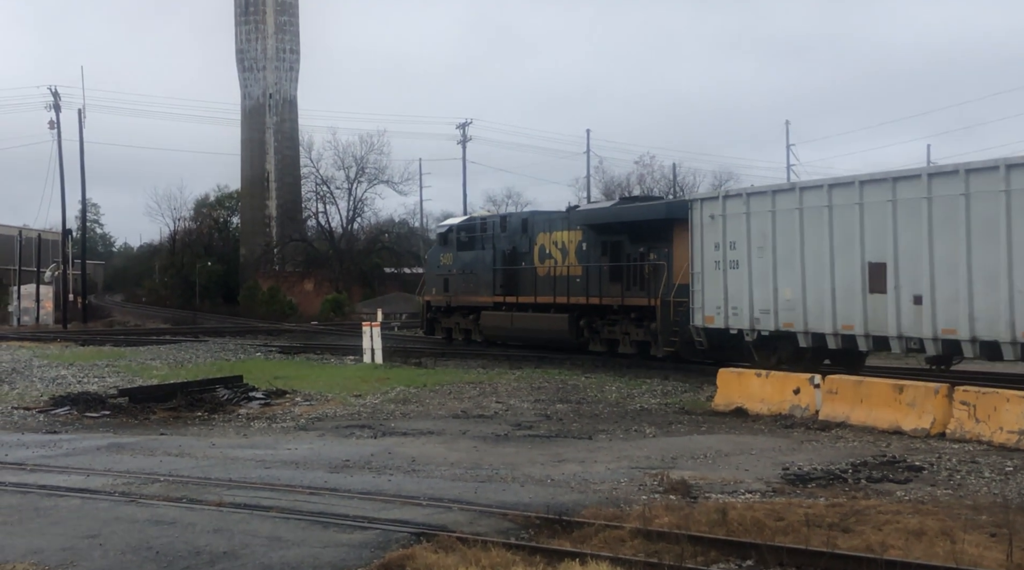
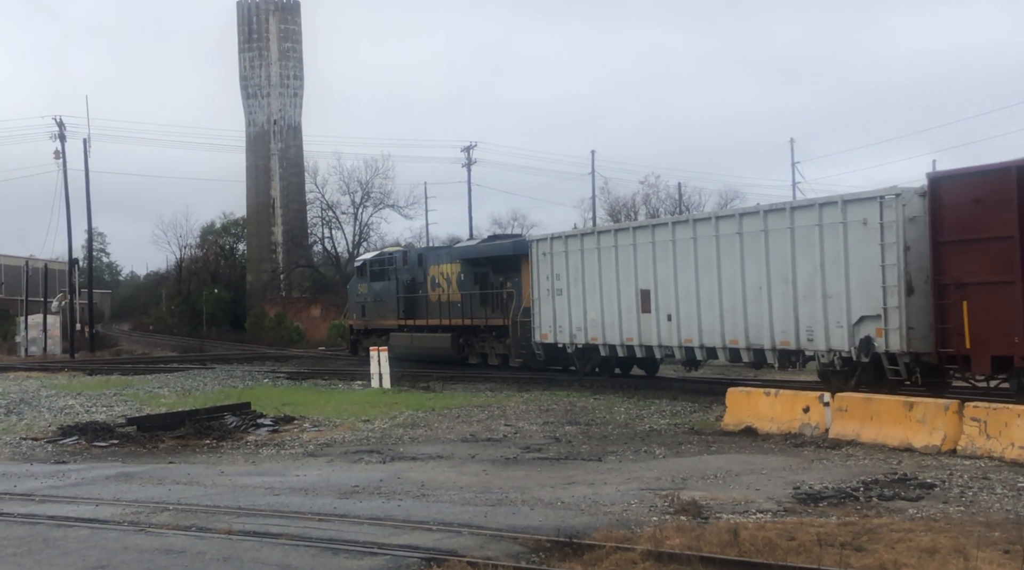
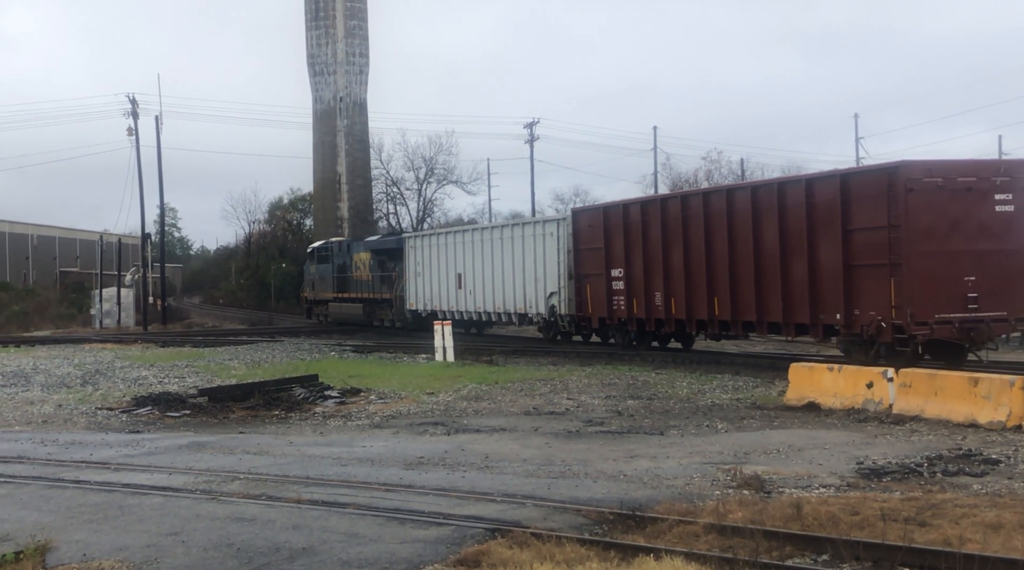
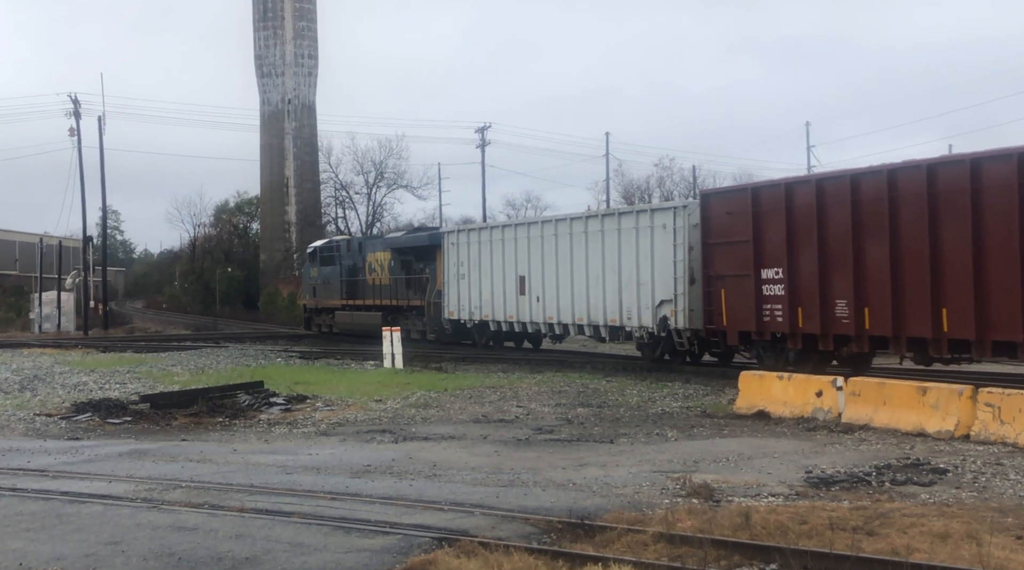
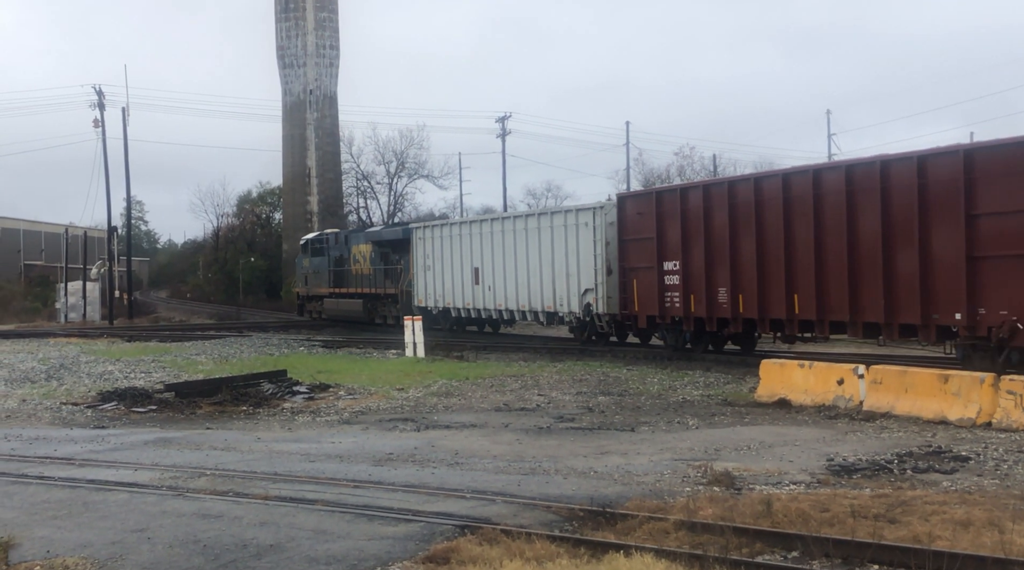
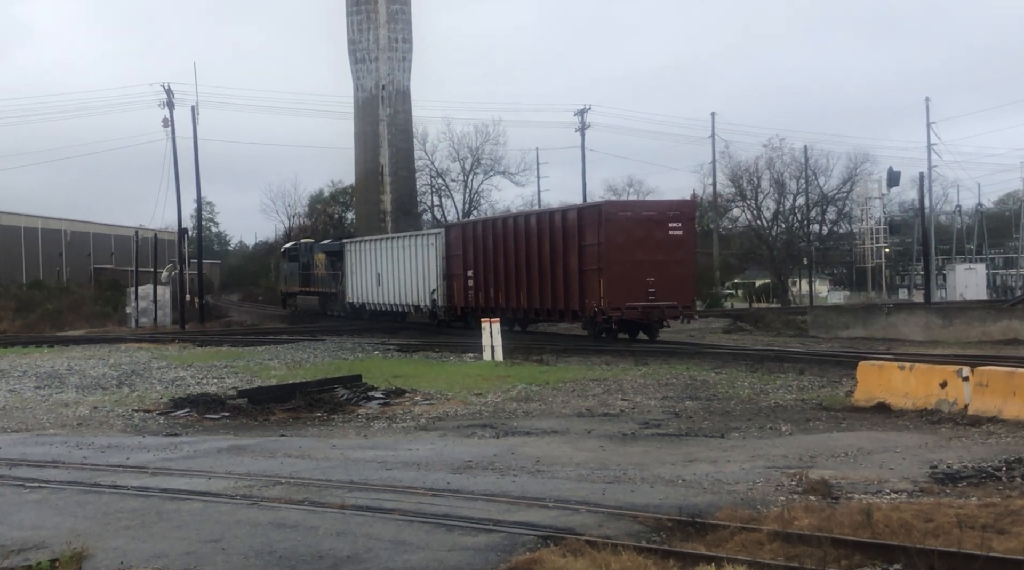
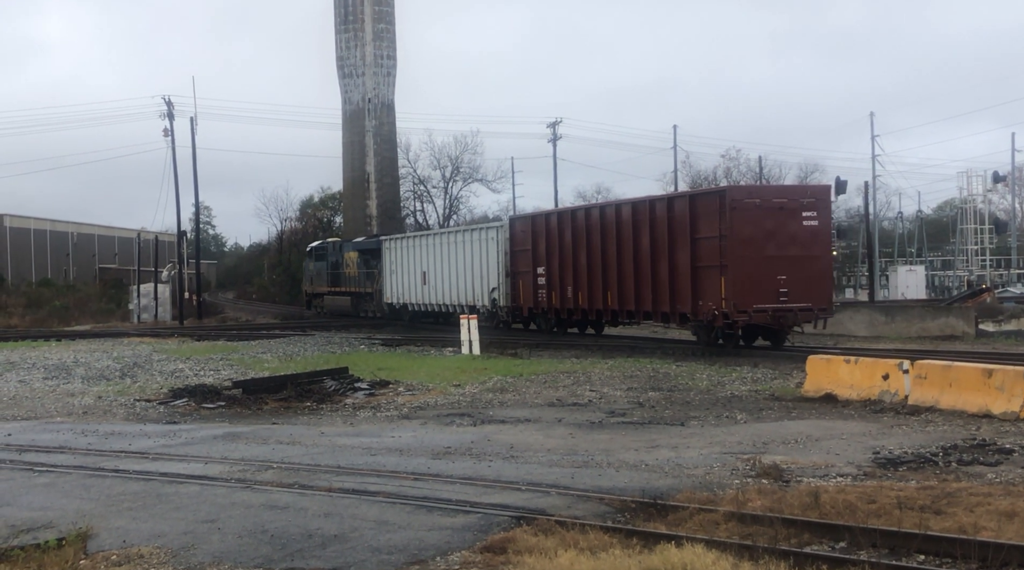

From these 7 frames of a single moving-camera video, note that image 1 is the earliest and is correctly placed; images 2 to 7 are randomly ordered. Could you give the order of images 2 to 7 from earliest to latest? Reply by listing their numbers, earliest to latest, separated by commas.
2, 4, 5, 3, 7, 6
